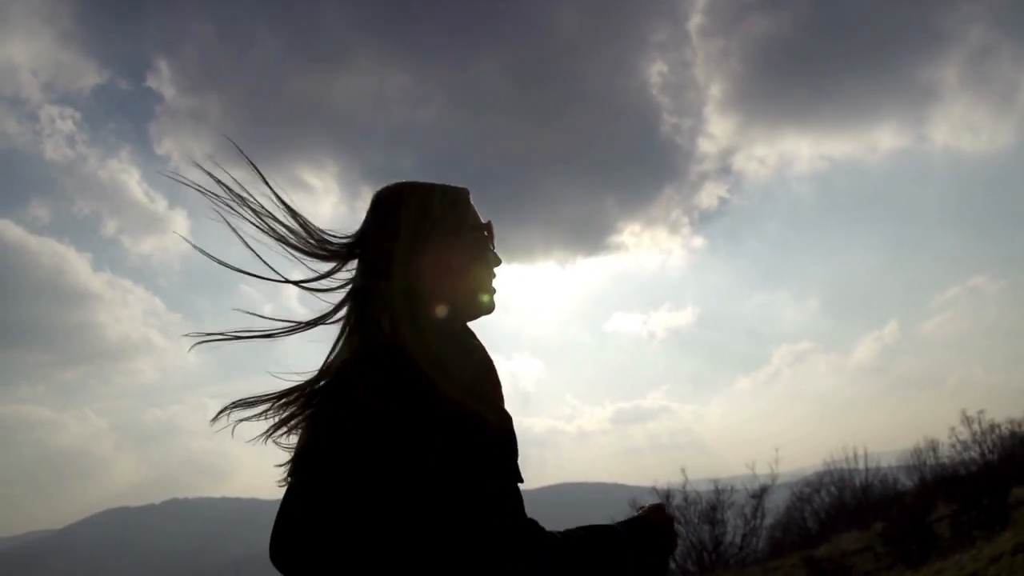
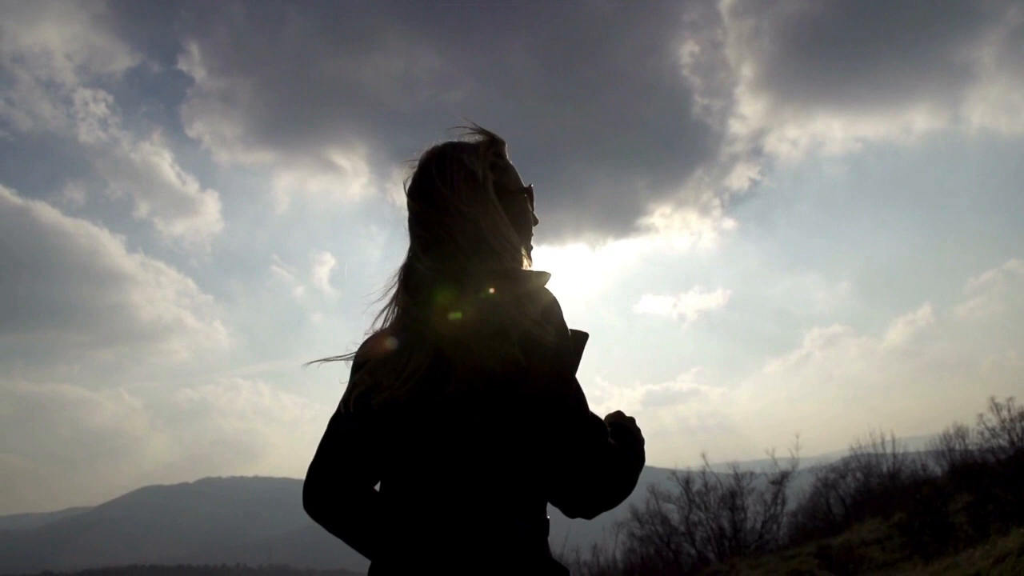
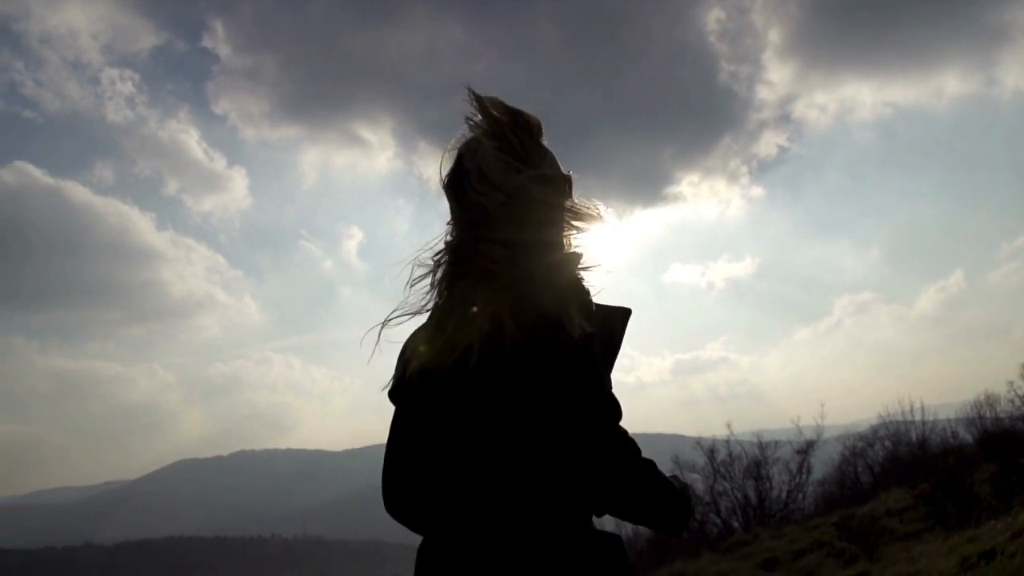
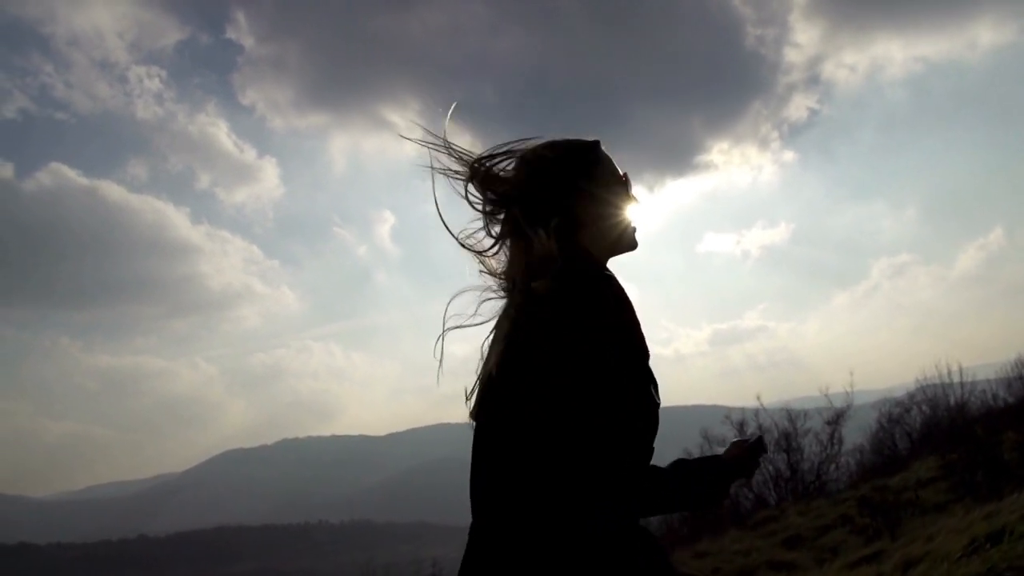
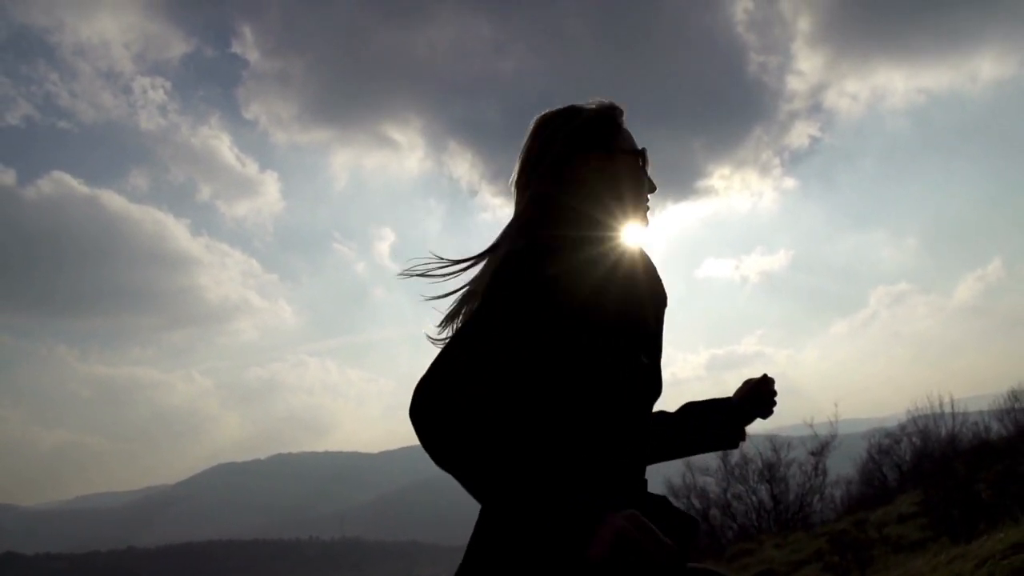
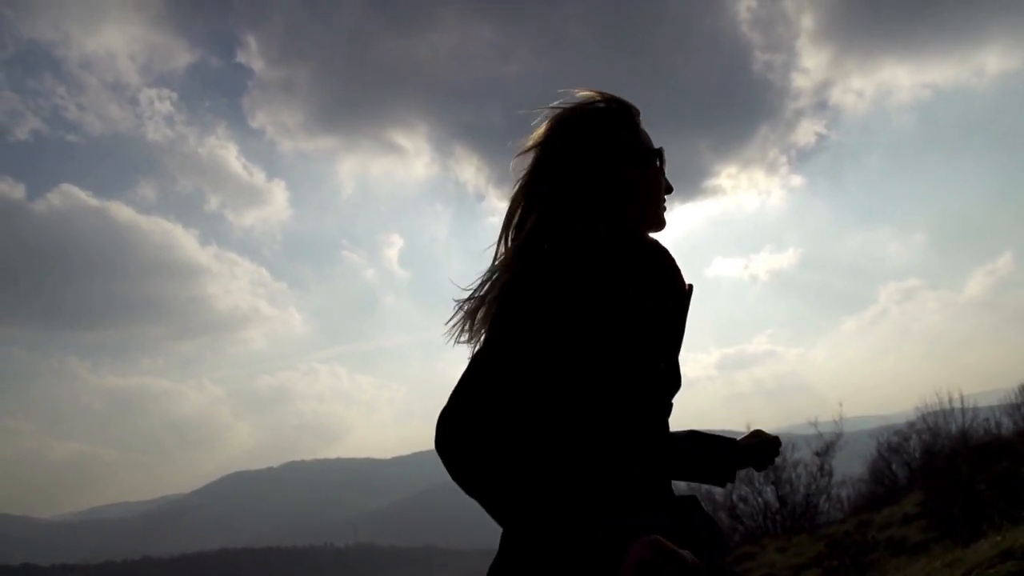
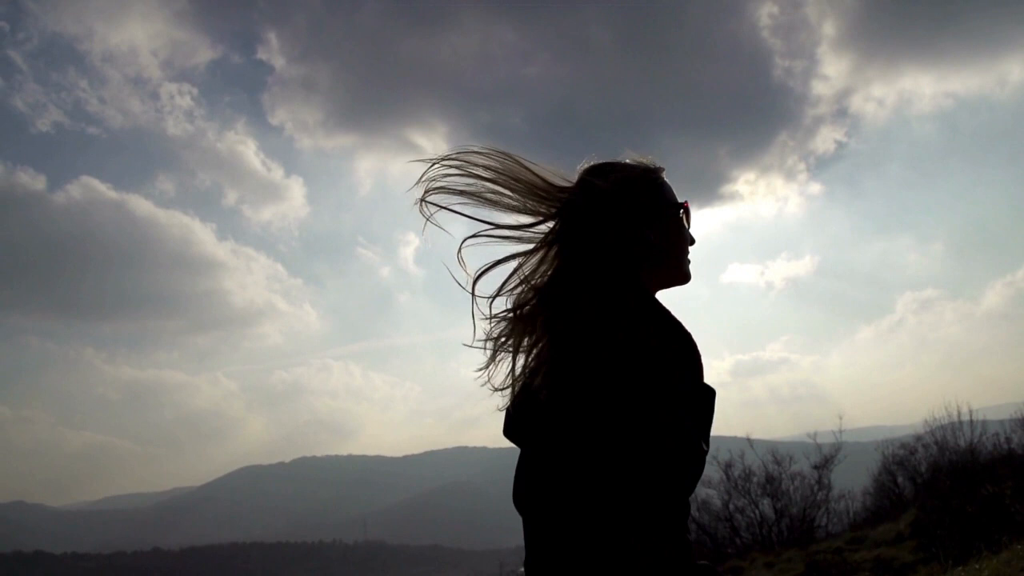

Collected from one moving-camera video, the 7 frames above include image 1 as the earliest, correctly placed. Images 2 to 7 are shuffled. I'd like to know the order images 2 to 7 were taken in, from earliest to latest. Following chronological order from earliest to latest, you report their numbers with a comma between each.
2, 3, 4, 5, 6, 7
